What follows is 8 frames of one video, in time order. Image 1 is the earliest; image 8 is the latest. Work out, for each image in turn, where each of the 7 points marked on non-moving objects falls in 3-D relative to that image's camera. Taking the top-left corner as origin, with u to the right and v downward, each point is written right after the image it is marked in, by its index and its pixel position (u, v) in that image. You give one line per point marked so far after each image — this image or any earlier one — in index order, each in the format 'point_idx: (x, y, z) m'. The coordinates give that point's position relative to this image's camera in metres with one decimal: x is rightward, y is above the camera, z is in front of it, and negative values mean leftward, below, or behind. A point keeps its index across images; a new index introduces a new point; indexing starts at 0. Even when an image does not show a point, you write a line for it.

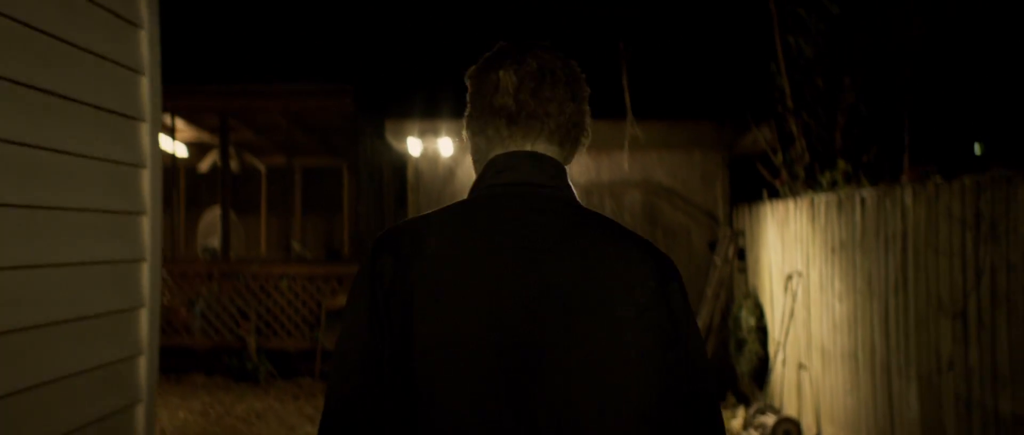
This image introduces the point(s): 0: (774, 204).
0: (+1.2, +0.1, +6.6) m
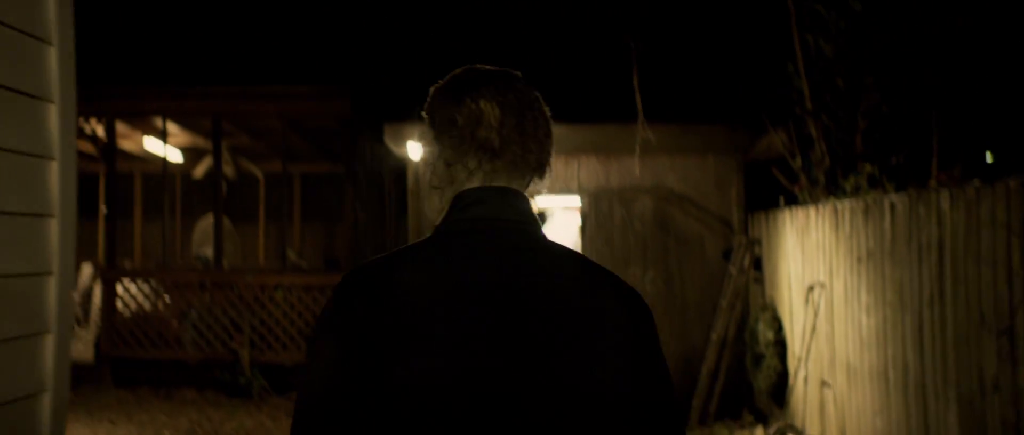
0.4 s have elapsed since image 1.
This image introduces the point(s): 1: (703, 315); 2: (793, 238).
0: (+1.3, 0.0, +6.2) m
1: (+1.0, -0.5, +7.1) m
2: (+1.3, -0.1, +6.2) m
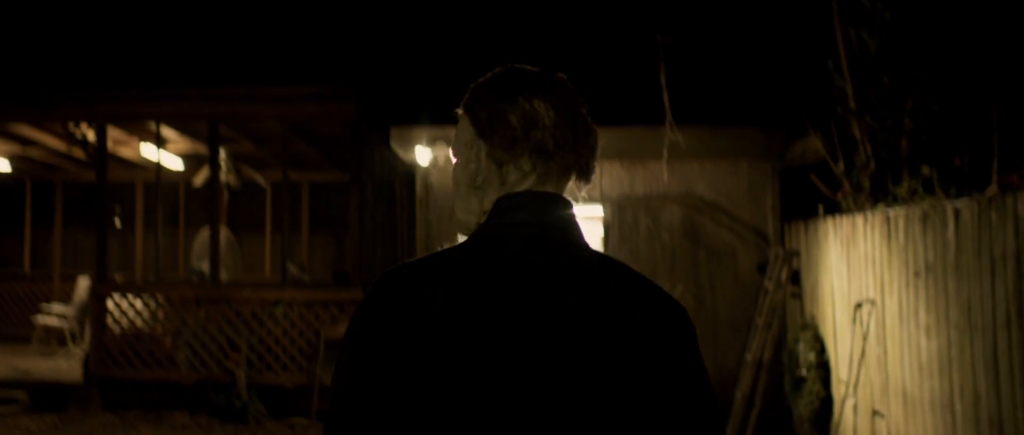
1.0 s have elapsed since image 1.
0: (+1.3, 0.0, +5.6) m
1: (+1.1, -0.6, +6.5) m
2: (+1.3, -0.1, +5.6) m
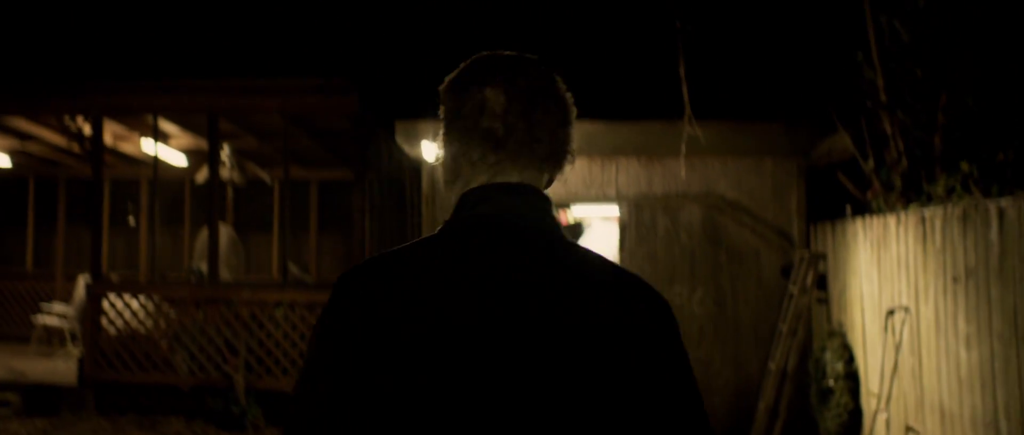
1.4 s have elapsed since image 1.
0: (+1.4, 0.0, +5.3) m
1: (+1.1, -0.6, +6.2) m
2: (+1.4, -0.1, +5.3) m
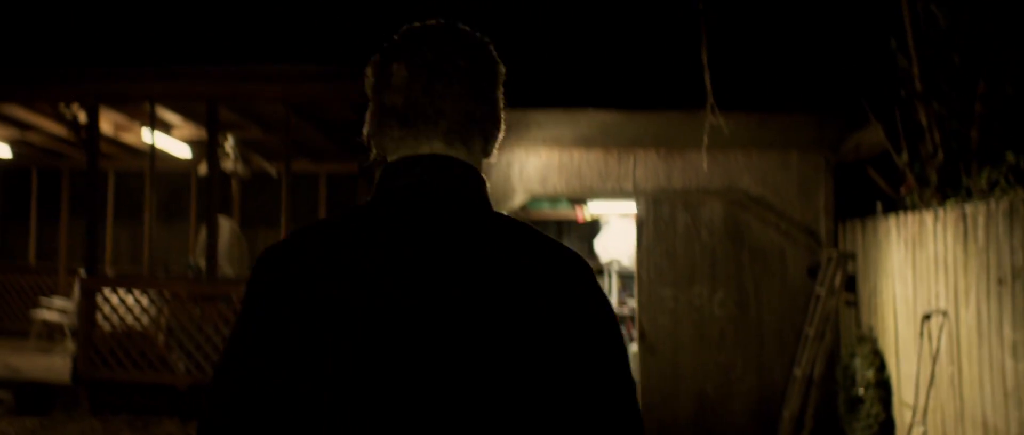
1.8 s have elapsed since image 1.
0: (+1.4, 0.0, +4.9) m
1: (+1.2, -0.5, +5.8) m
2: (+1.4, -0.1, +4.9) m
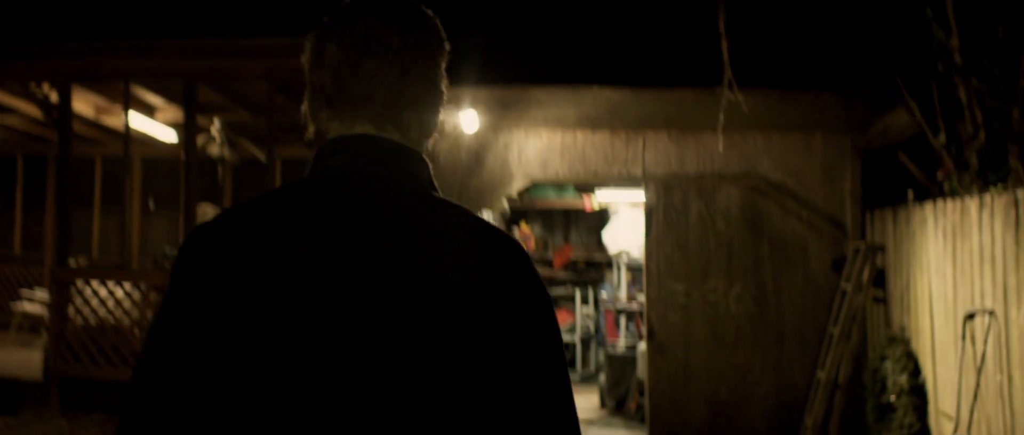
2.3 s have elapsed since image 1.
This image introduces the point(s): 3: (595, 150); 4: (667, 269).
0: (+1.4, 0.0, +4.4) m
1: (+1.1, -0.5, +5.3) m
2: (+1.4, -0.1, +4.4) m
3: (+0.3, +0.3, +5.4) m
4: (+0.6, -0.2, +5.4) m
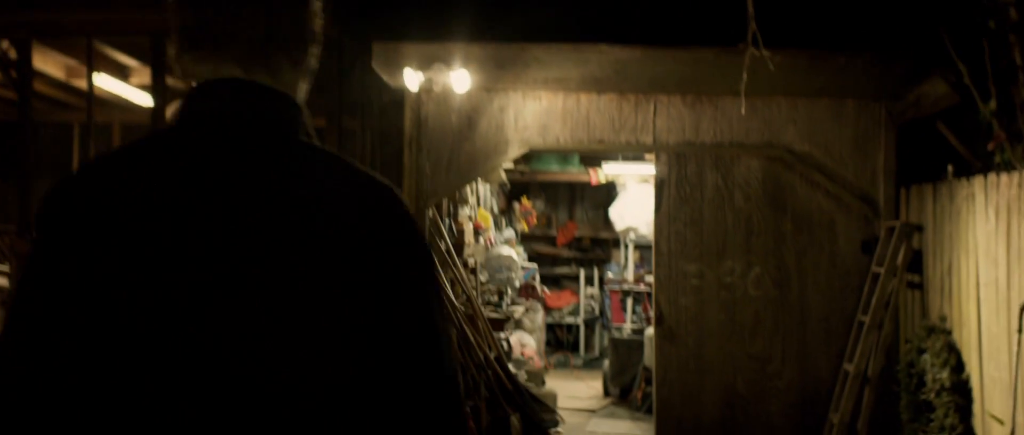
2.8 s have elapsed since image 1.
0: (+1.4, +0.1, +3.9) m
1: (+1.1, -0.4, +4.8) m
2: (+1.4, 0.0, +3.9) m
3: (+0.3, +0.4, +4.8) m
4: (+0.6, -0.1, +4.9) m
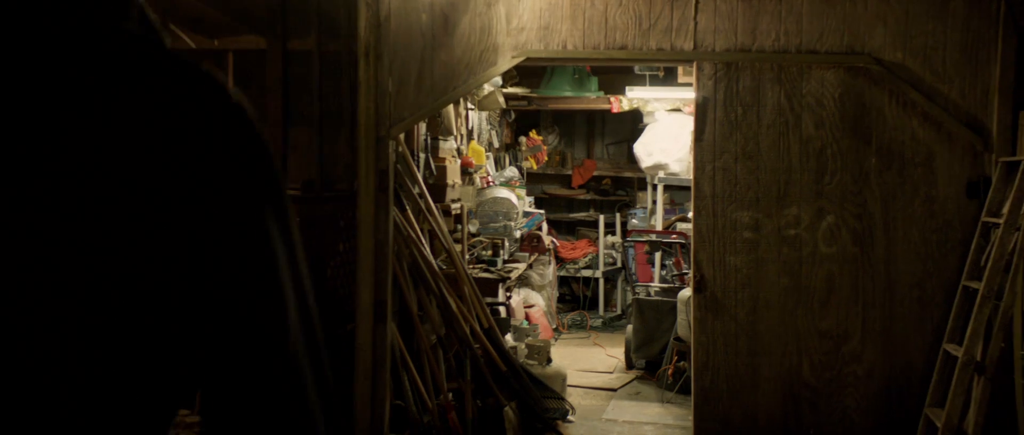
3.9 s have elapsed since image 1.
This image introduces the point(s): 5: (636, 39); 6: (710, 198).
0: (+1.3, +0.2, +2.7) m
1: (+1.1, -0.2, +3.6) m
2: (+1.3, +0.1, +2.7) m
3: (+0.3, +0.5, +3.6) m
4: (+0.6, +0.1, +3.7) m
5: (+0.3, +0.5, +3.6) m
6: (+0.5, 0.0, +3.7) m
